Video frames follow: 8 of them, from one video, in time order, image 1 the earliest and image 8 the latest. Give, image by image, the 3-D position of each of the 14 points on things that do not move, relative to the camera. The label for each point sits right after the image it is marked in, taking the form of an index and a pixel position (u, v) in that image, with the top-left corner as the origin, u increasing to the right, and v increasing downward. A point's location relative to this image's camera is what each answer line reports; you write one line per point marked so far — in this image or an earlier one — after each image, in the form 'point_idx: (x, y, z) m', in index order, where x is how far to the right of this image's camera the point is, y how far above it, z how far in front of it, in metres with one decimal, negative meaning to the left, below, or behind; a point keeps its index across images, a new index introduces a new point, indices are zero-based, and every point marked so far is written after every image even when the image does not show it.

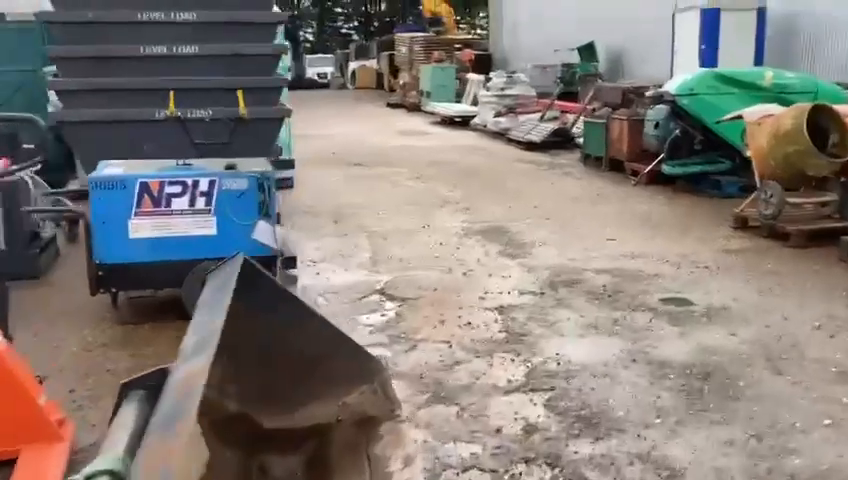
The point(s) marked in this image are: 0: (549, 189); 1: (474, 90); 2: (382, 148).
0: (+1.4, +0.6, +8.3) m
1: (+1.2, +3.6, +18.4) m
2: (-0.7, +1.5, +12.4) m
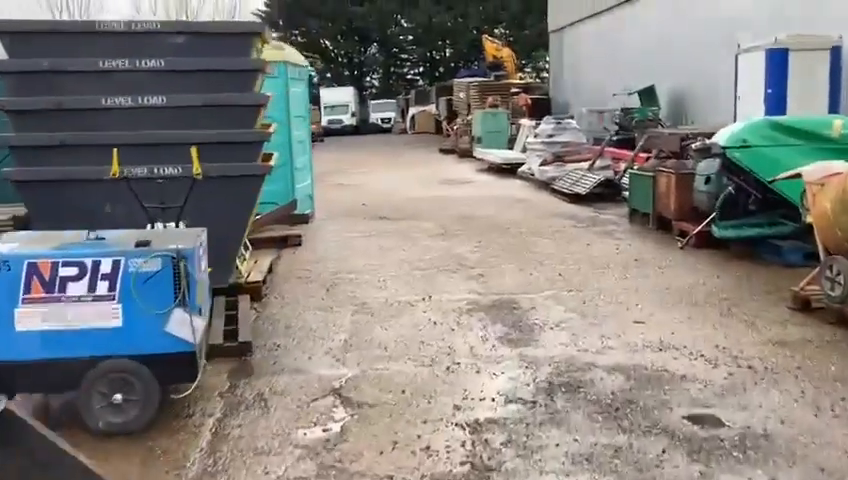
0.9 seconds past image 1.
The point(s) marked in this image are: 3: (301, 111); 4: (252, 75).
0: (+1.5, -0.1, +7.4) m
1: (+2.3, +2.4, +17.5) m
2: (-0.1, +0.6, +11.6) m
3: (-1.6, +1.6, +9.6) m
4: (-1.2, +1.2, +5.3) m
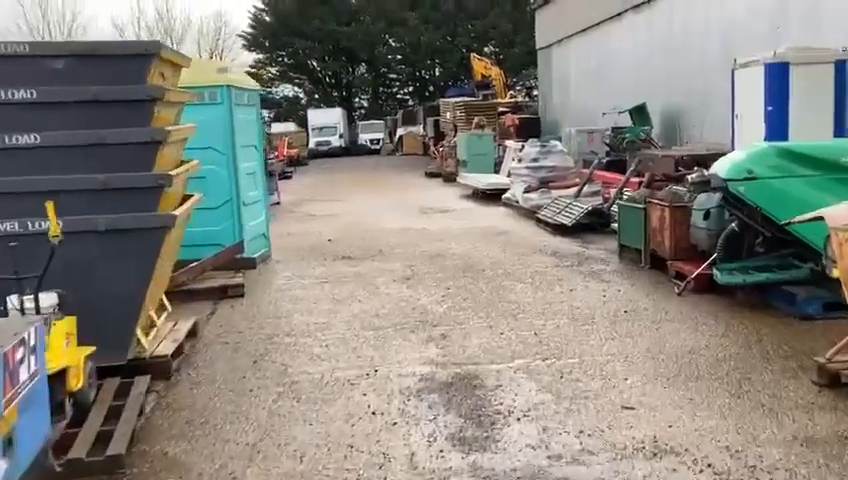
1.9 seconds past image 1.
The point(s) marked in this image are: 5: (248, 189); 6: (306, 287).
0: (+1.2, -0.5, +6.4) m
1: (+1.9, +1.8, +16.6) m
2: (-0.5, +0.1, +10.6) m
3: (-2.0, +1.1, +8.7) m
4: (-1.6, +0.8, +4.3) m
5: (-1.9, +0.5, +8.4) m
6: (-1.1, -0.5, +7.4) m
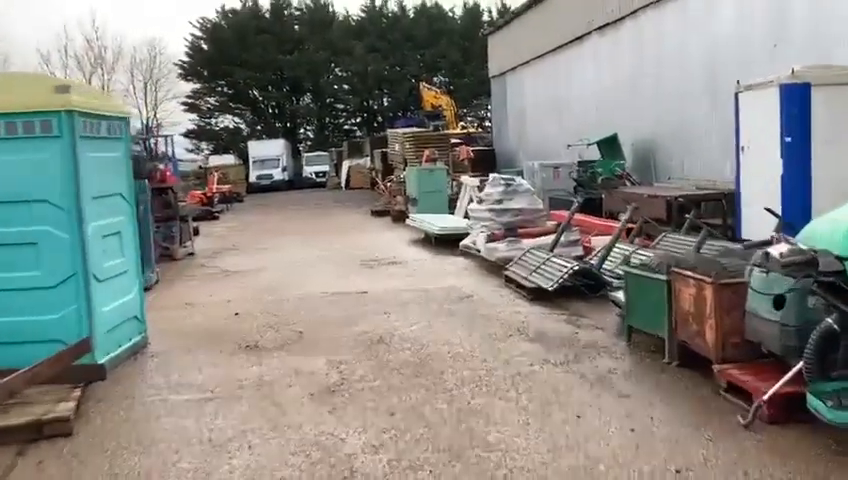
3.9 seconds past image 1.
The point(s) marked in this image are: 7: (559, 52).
0: (+0.8, -1.1, +4.1) m
1: (+0.8, +0.8, +14.4) m
2: (-1.2, -0.7, +8.2) m
3: (-2.5, +0.4, +6.2) m
4: (-1.8, +0.2, +1.9) m
5: (-2.5, -0.1, +5.9) m
6: (-1.6, -1.1, +4.9) m
7: (+3.4, +4.8, +19.3) m
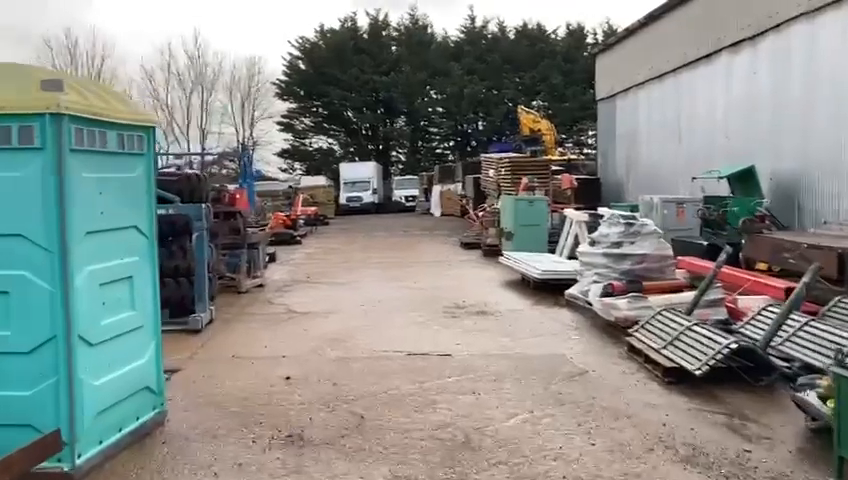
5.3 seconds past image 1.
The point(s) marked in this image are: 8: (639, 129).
0: (+1.1, -1.4, +2.2) m
1: (+2.4, +0.1, +12.5) m
2: (-0.3, -1.1, +6.5) m
3: (-1.8, +0.1, +4.7) m
4: (-1.7, +0.1, +0.4) m
5: (-1.8, -0.4, +4.4) m
6: (-1.1, -1.4, +3.3) m
7: (+5.8, +3.8, +17.1) m
8: (+5.6, +2.9, +19.8) m
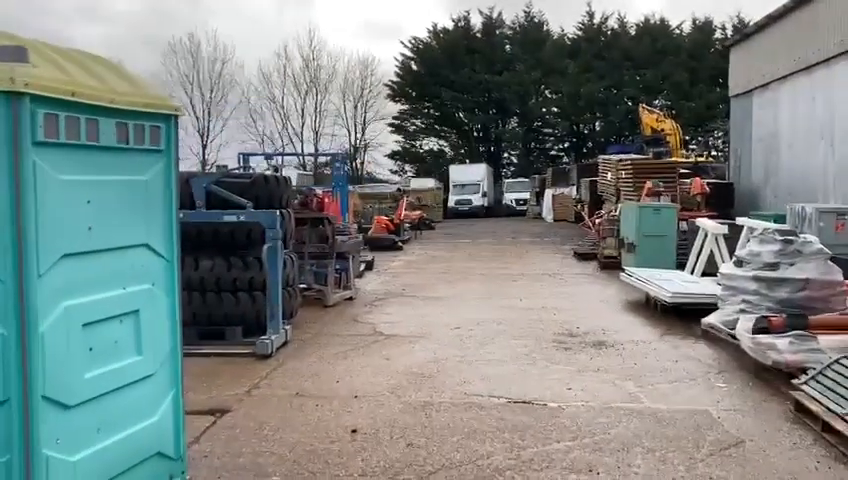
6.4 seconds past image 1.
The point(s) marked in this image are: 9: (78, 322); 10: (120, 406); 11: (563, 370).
0: (+1.1, -1.6, +0.7) m
1: (+4.0, -0.1, +10.7) m
2: (+0.4, -1.2, +5.2) m
3: (-1.4, 0.0, +3.6) m
4: (-1.9, 0.0, -0.7) m
5: (-1.4, -0.5, +3.3) m
6: (-0.9, -1.5, +2.1) m
7: (+8.0, +3.5, +14.8) m
8: (+8.2, +2.6, +17.4) m
9: (-1.5, -0.3, +3.2) m
10: (-1.4, -0.8, +3.5) m
11: (+1.2, -1.1, +6.7) m
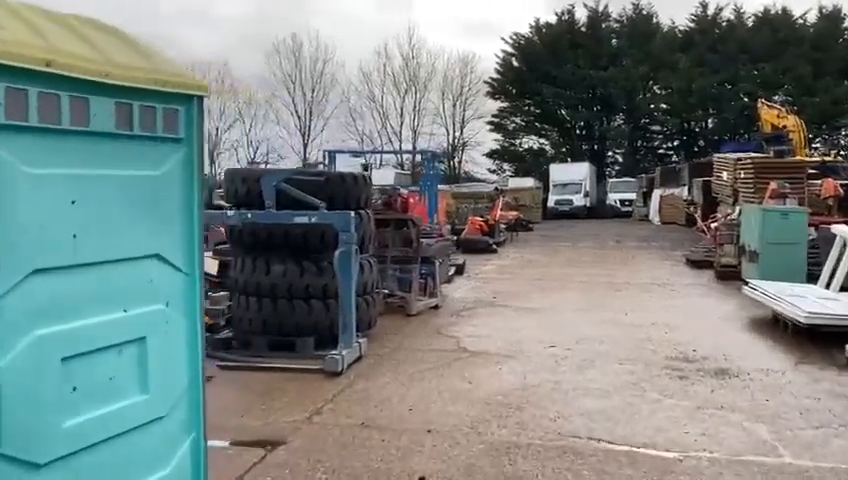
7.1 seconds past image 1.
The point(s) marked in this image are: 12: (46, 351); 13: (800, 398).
0: (+1.0, -1.7, -0.3) m
1: (+5.2, -0.2, +9.2) m
2: (+0.9, -1.3, +4.3) m
3: (-1.1, 0.0, +2.9) m
4: (-2.1, -0.1, -1.3) m
5: (-1.2, -0.6, +2.6) m
6: (-0.9, -1.5, +1.3) m
7: (+9.8, +3.3, +12.8) m
8: (+10.2, +2.4, +15.4) m
9: (-1.2, -0.4, +2.5) m
10: (-1.1, -0.8, +2.8) m
11: (+1.9, -1.2, +5.6) m
12: (-1.2, -0.4, +2.5) m
13: (+2.9, -1.2, +5.8) m
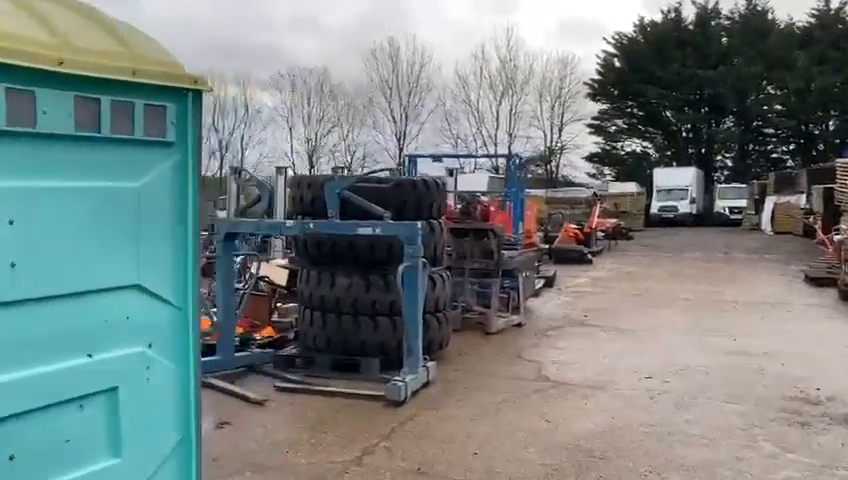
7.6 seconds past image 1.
0: (+0.7, -1.8, -1.1) m
1: (+6.0, -0.5, +7.8) m
2: (+1.1, -1.4, +3.4) m
3: (-0.9, -0.1, +2.3) m
4: (-2.5, -0.1, -1.7) m
5: (-1.1, -0.7, +2.1) m
6: (-1.0, -1.6, +0.7) m
7: (+11.1, +3.0, +10.7) m
8: (+11.9, +2.0, +13.3) m
9: (-1.2, -0.5, +2.0) m
10: (-1.0, -0.9, +2.2) m
11: (+2.3, -1.4, +4.7) m
12: (-1.2, -0.4, +1.9) m
13: (+3.3, -1.4, +4.8) m
